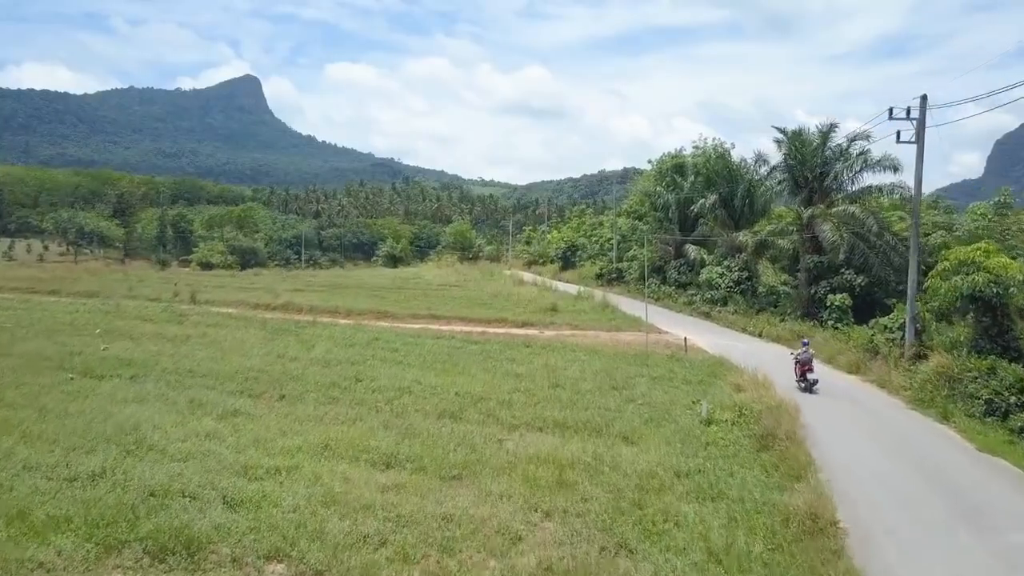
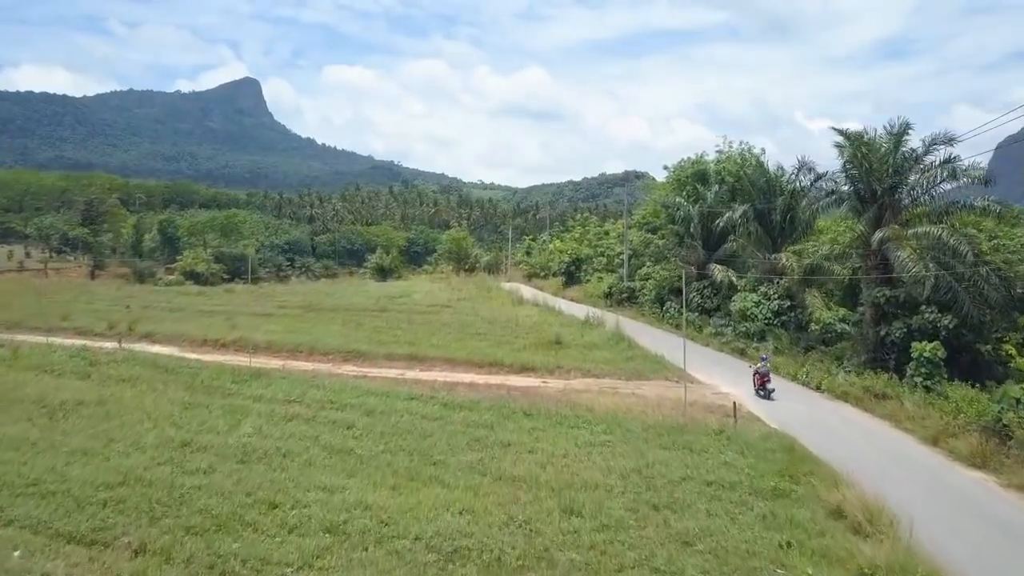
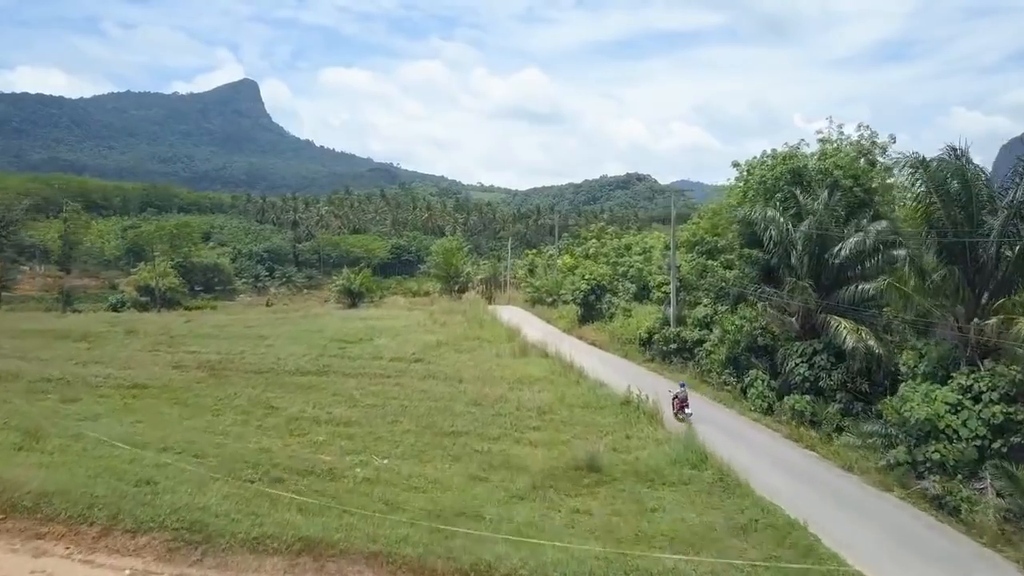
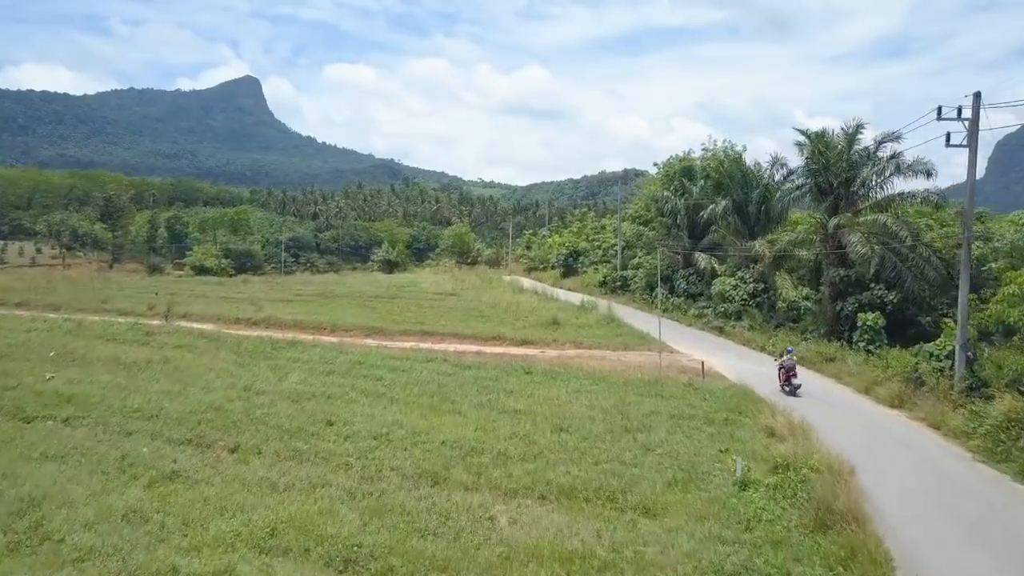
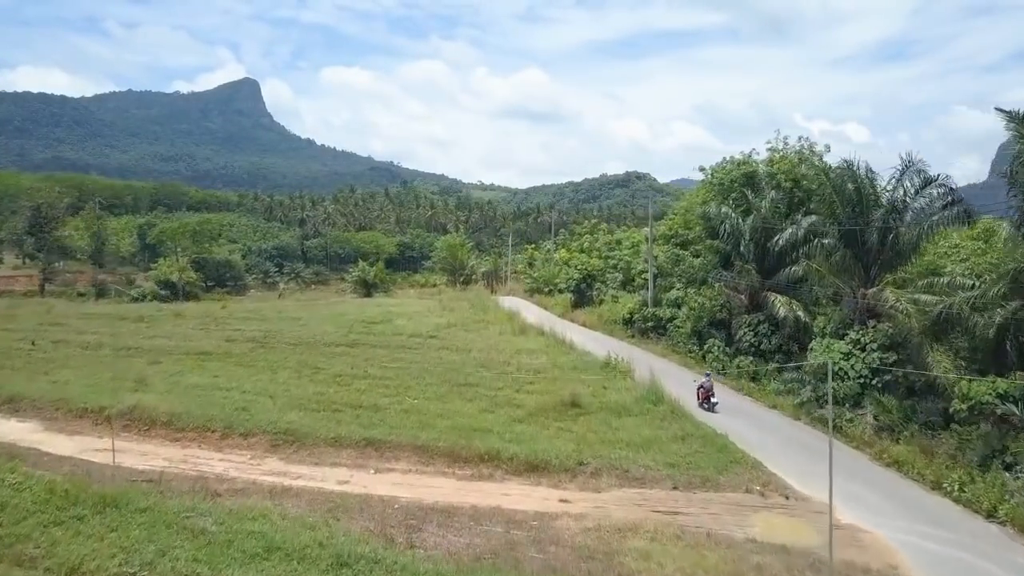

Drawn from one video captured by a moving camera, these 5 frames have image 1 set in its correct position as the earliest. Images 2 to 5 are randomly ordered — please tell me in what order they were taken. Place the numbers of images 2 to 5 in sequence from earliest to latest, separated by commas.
4, 2, 5, 3
